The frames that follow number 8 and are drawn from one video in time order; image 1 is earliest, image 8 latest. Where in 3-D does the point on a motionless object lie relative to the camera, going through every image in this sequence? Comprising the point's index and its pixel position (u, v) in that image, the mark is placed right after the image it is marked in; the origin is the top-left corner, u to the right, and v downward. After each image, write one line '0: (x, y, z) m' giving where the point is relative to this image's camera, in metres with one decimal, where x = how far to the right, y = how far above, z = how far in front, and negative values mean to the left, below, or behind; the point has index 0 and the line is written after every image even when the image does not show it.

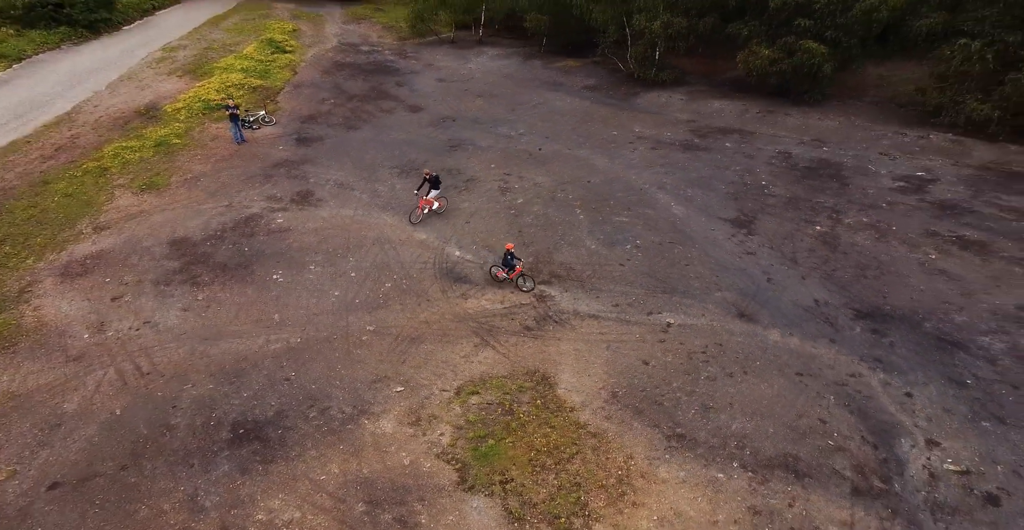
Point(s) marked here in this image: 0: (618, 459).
0: (+1.7, -3.0, +8.8) m
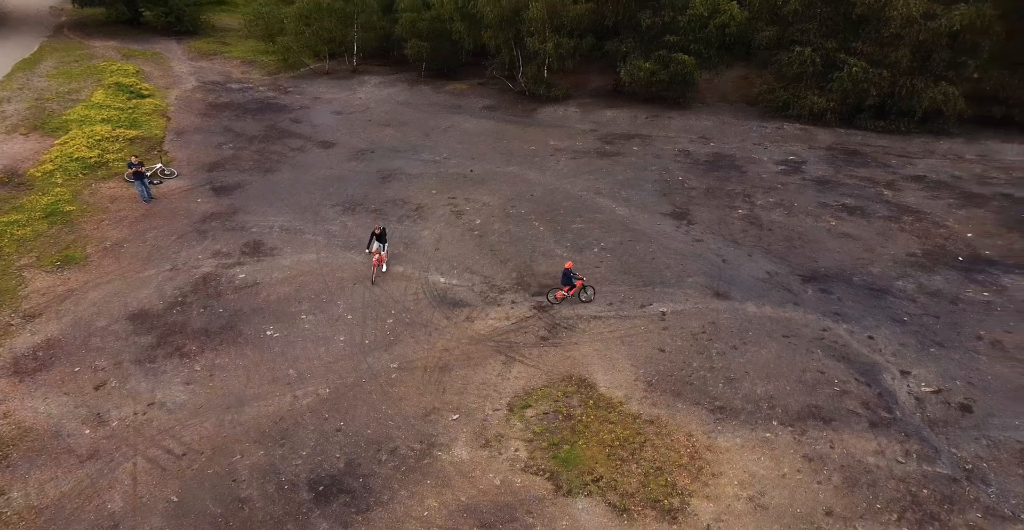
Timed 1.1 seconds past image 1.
0: (+2.8, -2.9, +9.4) m
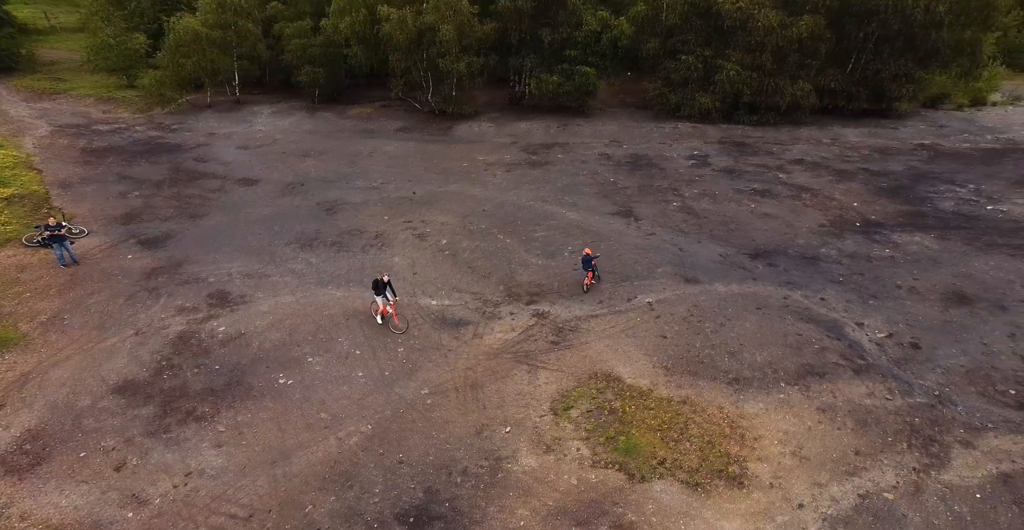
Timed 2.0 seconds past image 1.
0: (+3.7, -2.6, +10.2) m
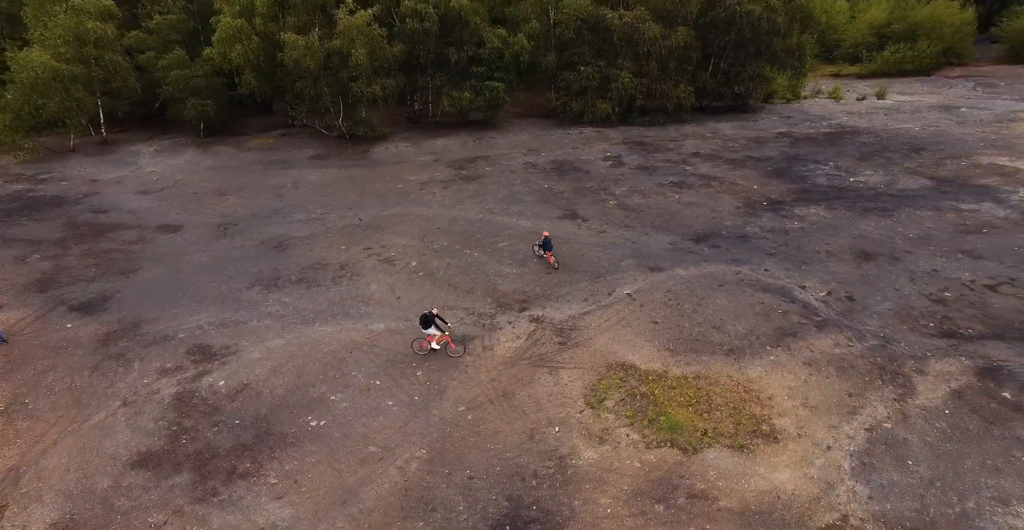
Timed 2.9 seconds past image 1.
0: (+4.2, -2.3, +11.2) m
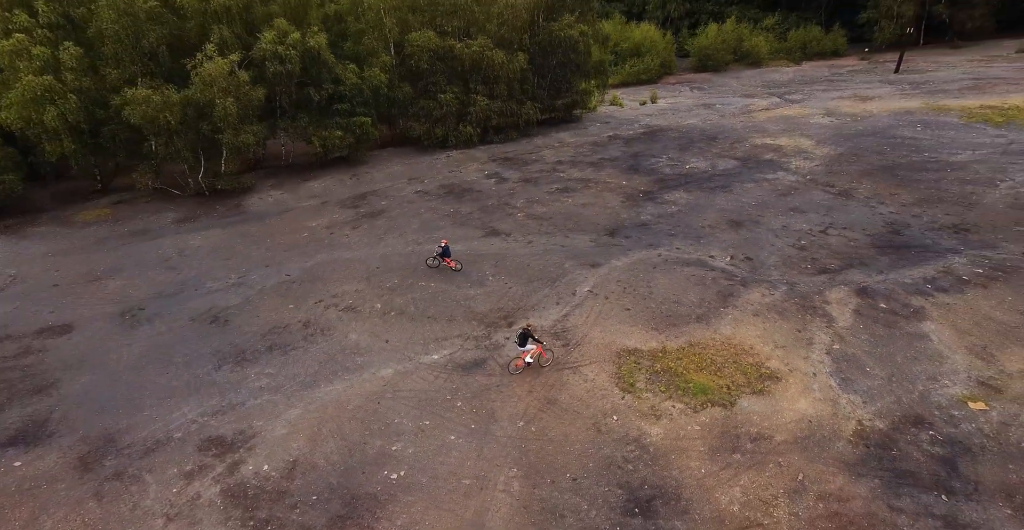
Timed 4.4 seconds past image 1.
0: (+4.6, -1.8, +13.1) m
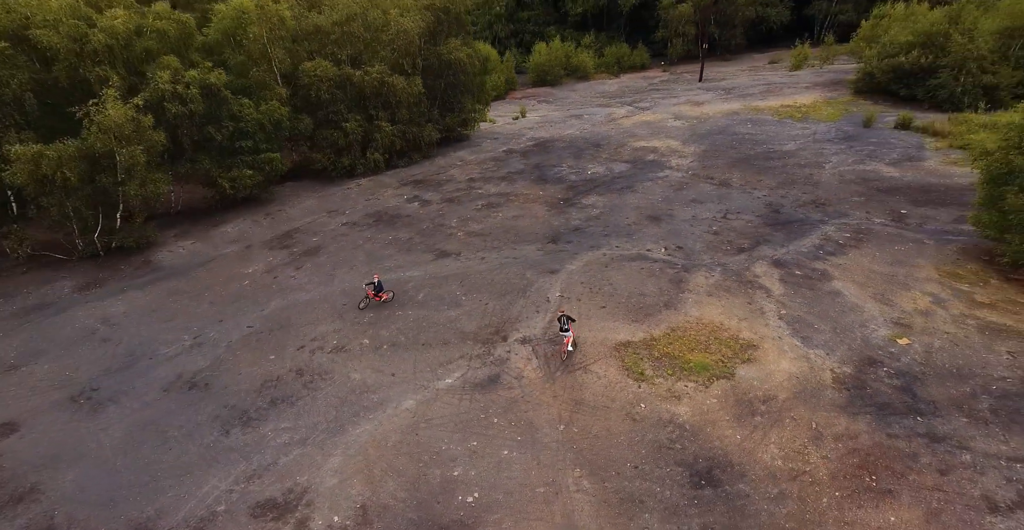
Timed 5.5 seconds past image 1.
0: (+4.6, -1.5, +14.6) m
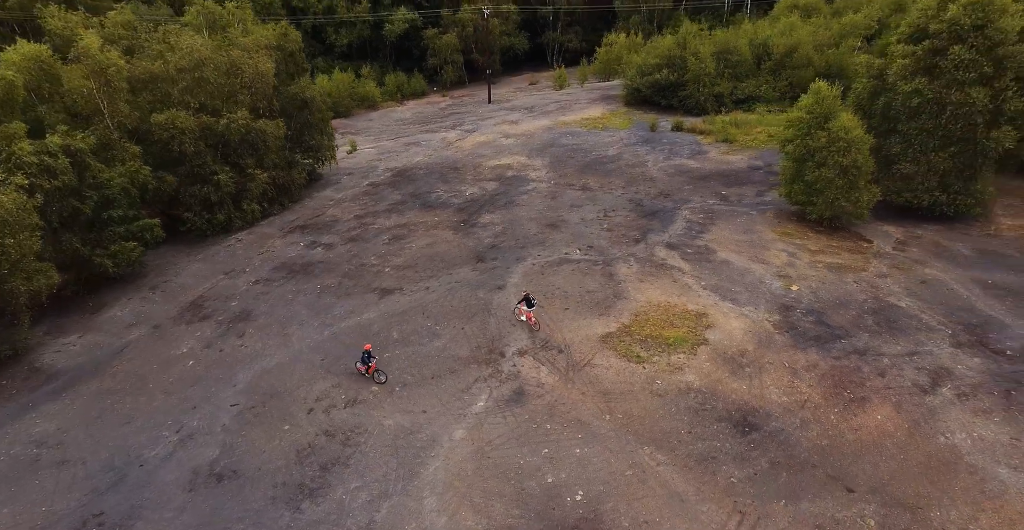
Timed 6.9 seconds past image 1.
0: (+4.2, -1.2, +16.6) m
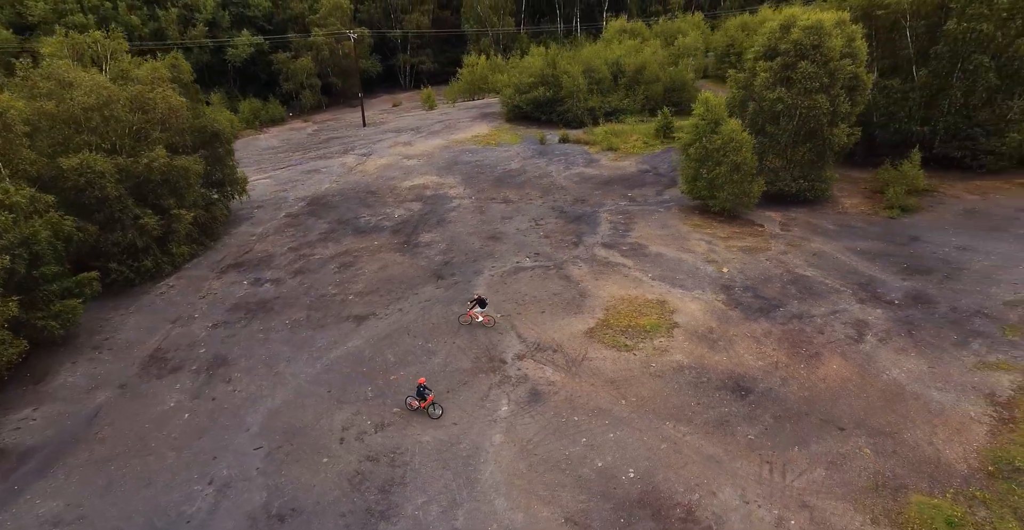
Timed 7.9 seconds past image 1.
0: (+3.7, -1.1, +18.3) m
